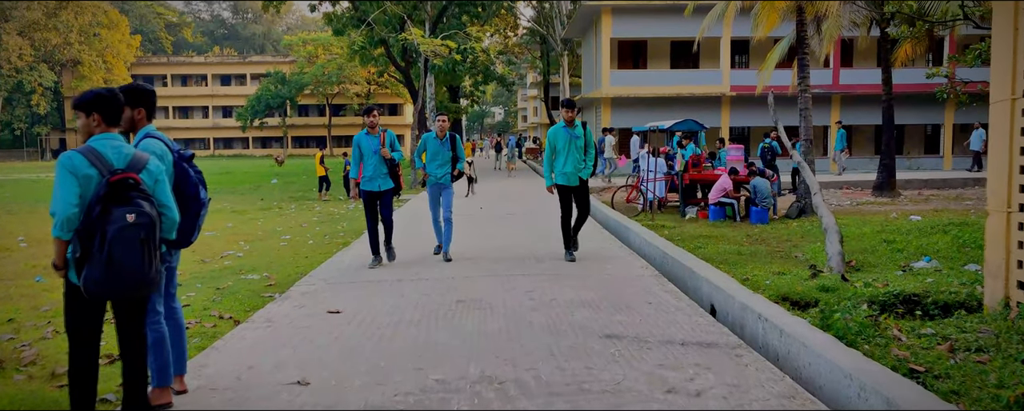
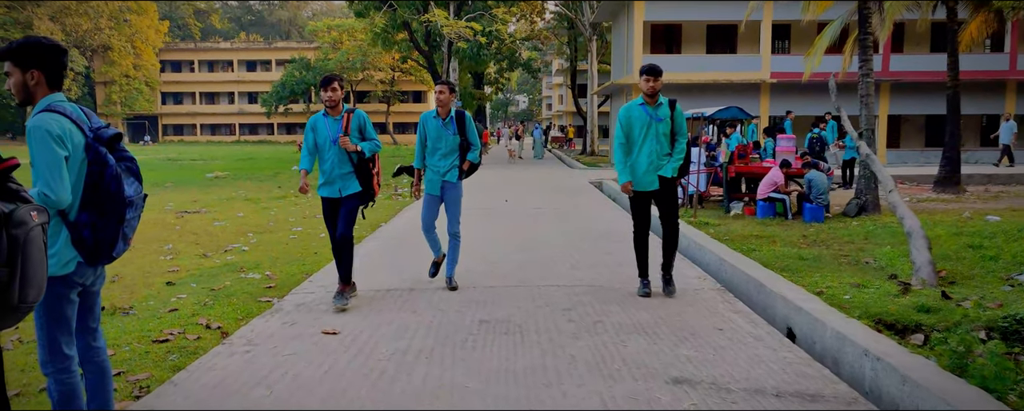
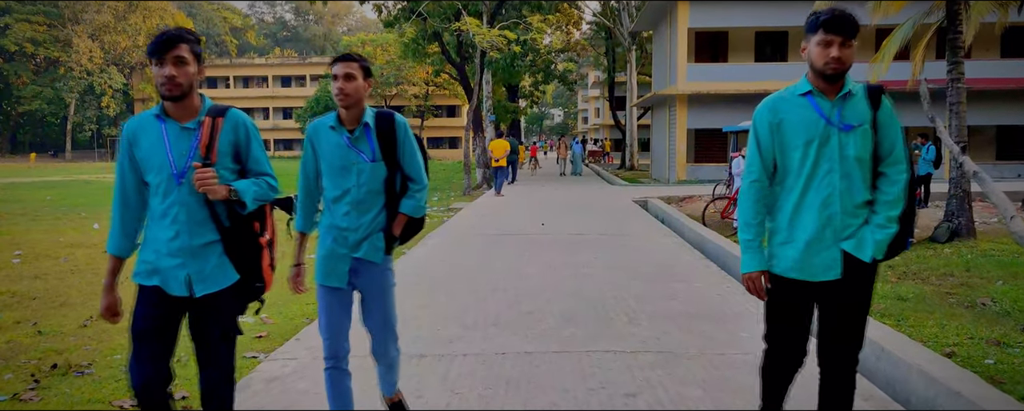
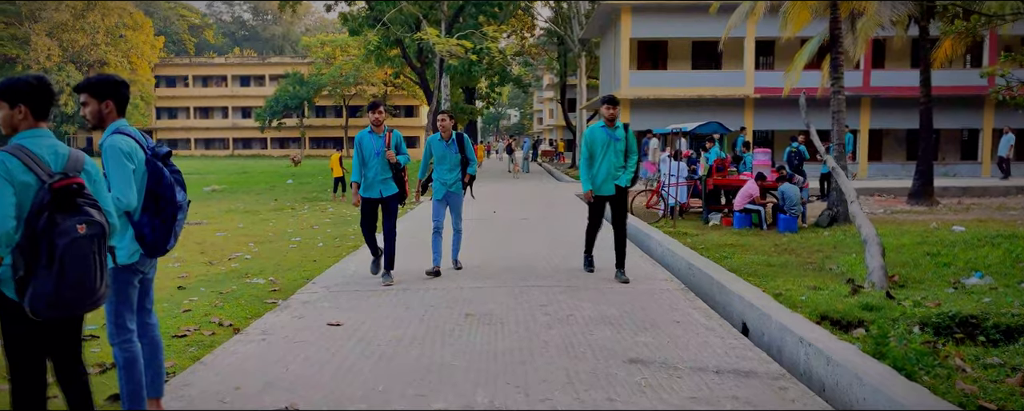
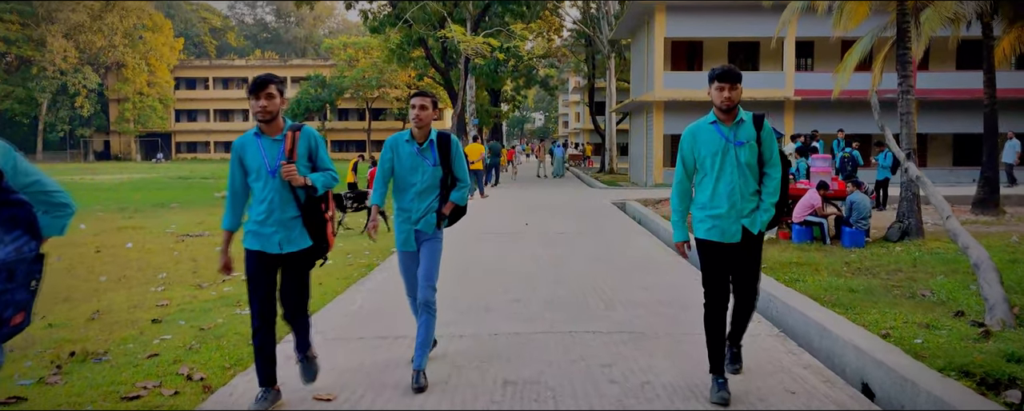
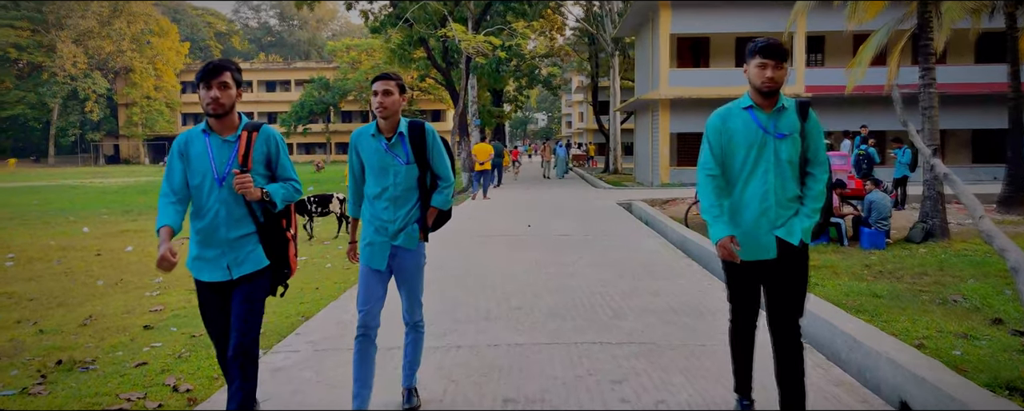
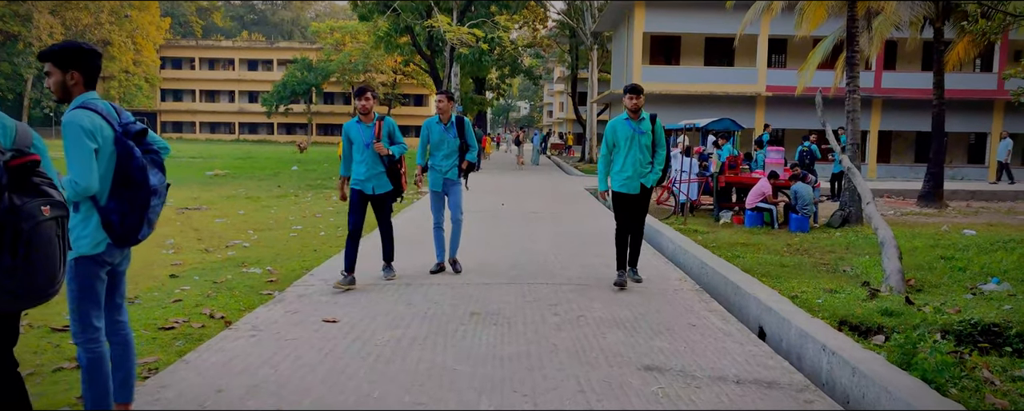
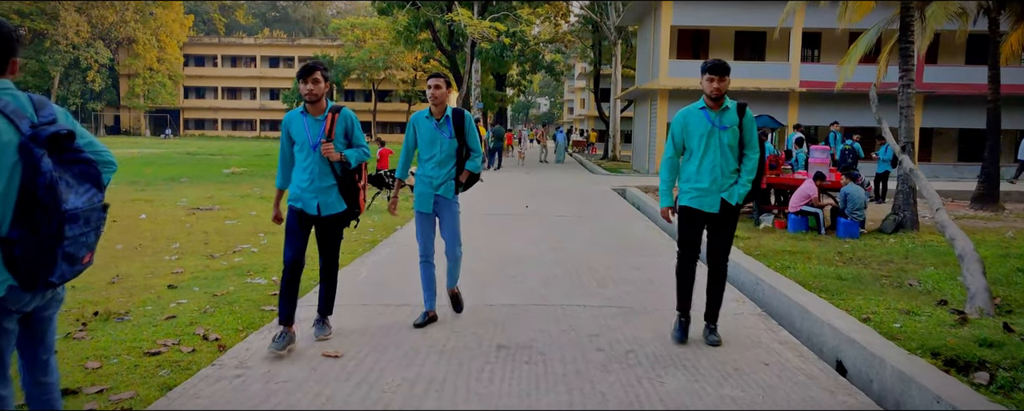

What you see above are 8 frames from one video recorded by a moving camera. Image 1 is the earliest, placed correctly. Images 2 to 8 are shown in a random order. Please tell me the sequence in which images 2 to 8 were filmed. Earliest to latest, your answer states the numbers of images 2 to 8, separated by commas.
4, 7, 2, 8, 5, 6, 3
